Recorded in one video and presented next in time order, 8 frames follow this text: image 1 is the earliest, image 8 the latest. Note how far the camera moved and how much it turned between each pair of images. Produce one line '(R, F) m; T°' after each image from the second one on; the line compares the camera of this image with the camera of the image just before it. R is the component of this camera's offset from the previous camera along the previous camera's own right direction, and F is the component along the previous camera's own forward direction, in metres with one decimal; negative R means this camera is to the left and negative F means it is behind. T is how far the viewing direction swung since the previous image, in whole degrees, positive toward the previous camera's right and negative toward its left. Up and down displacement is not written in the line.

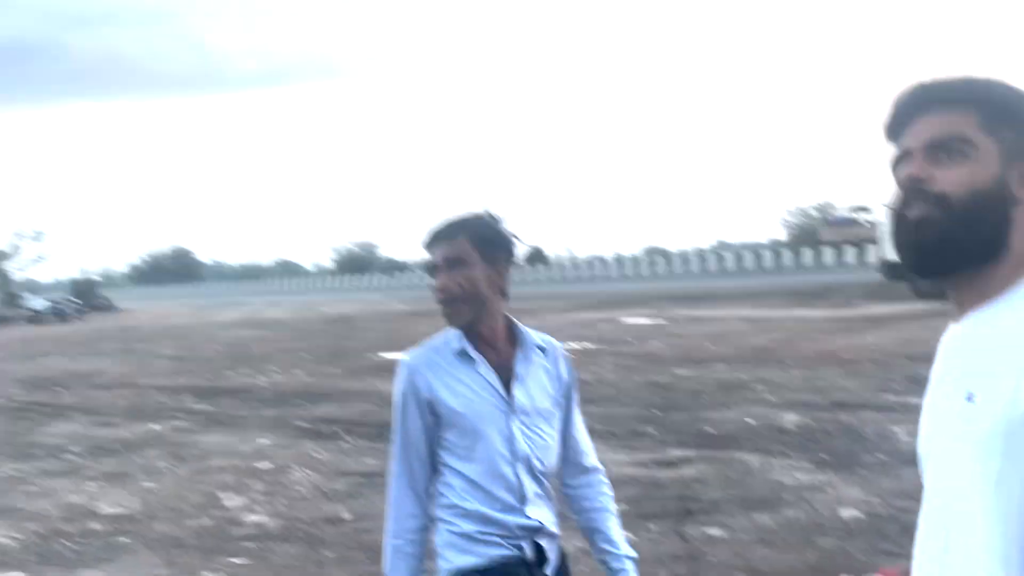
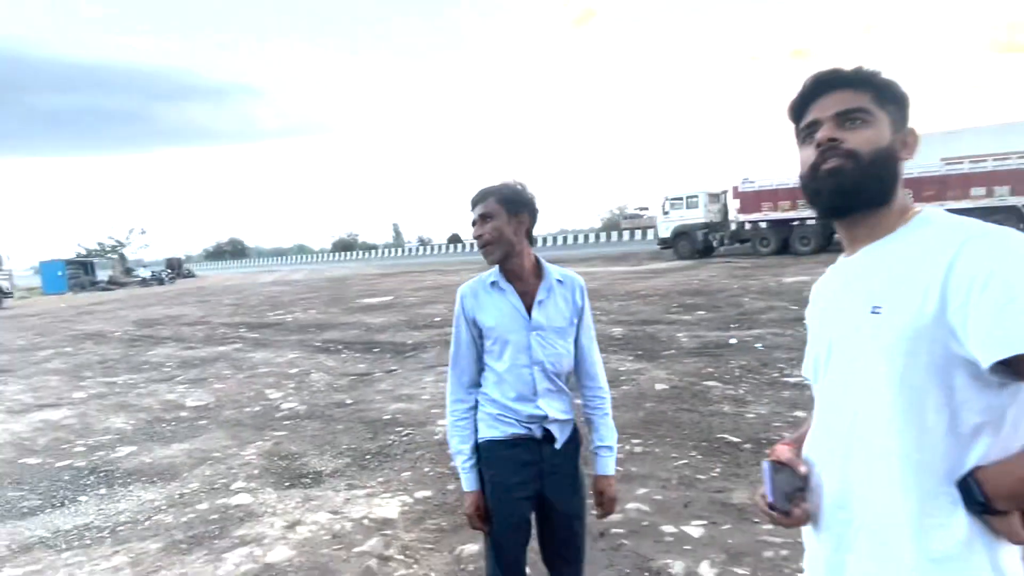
(+0.3, -1.8) m; +3°
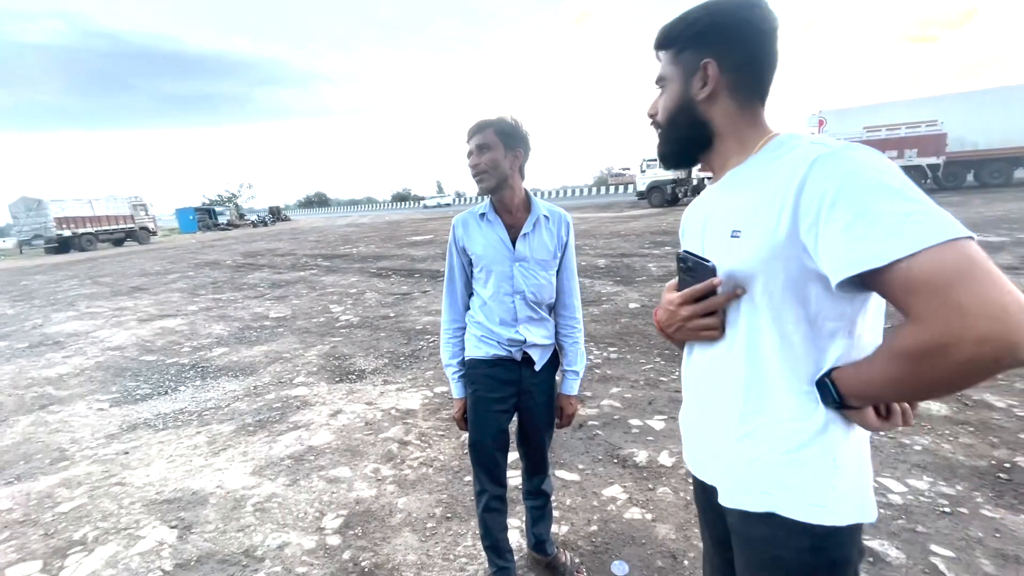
(0.0, -1.4) m; 0°
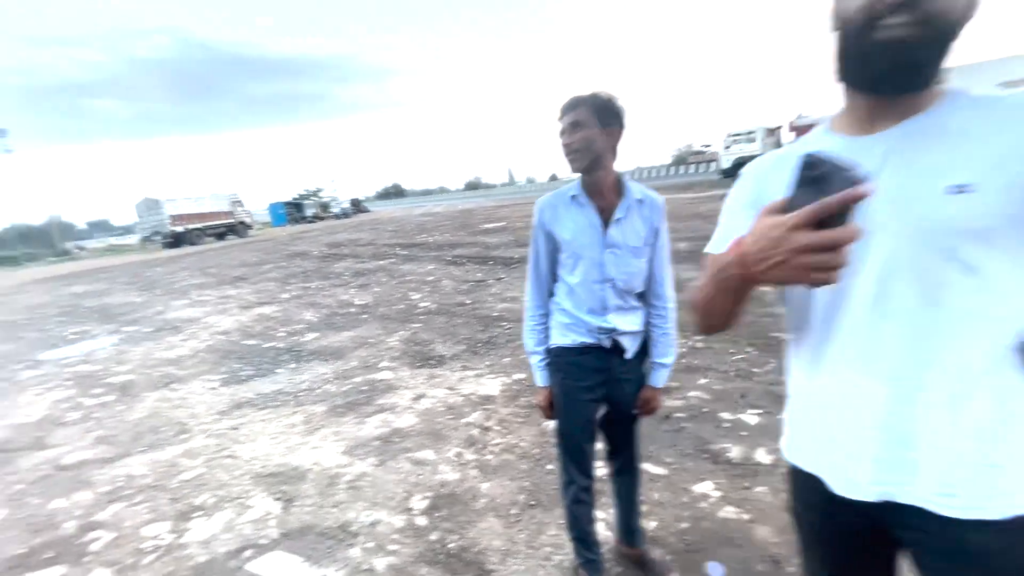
(-0.1, +0.1) m; -8°
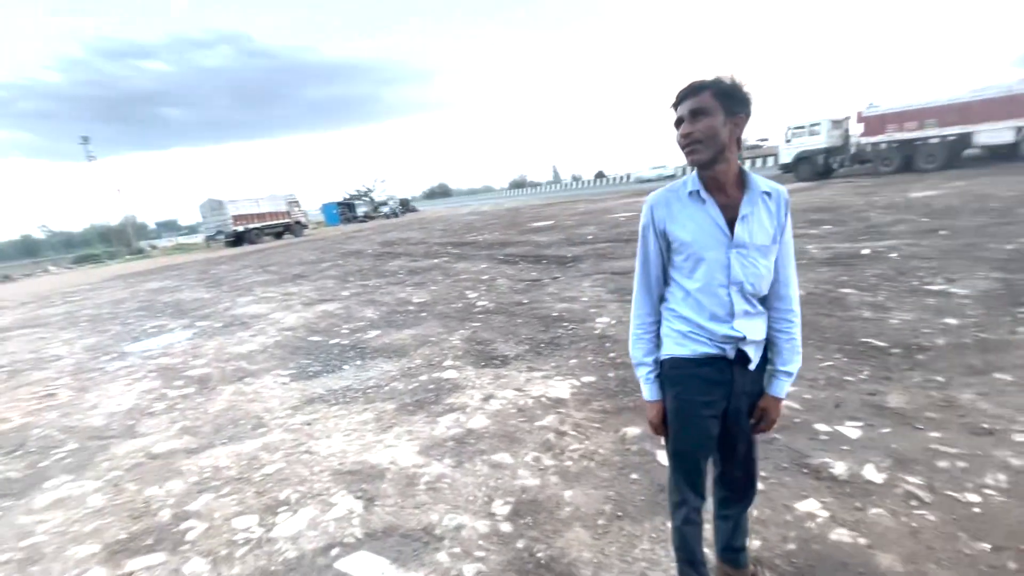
(-0.2, +0.1) m; -5°
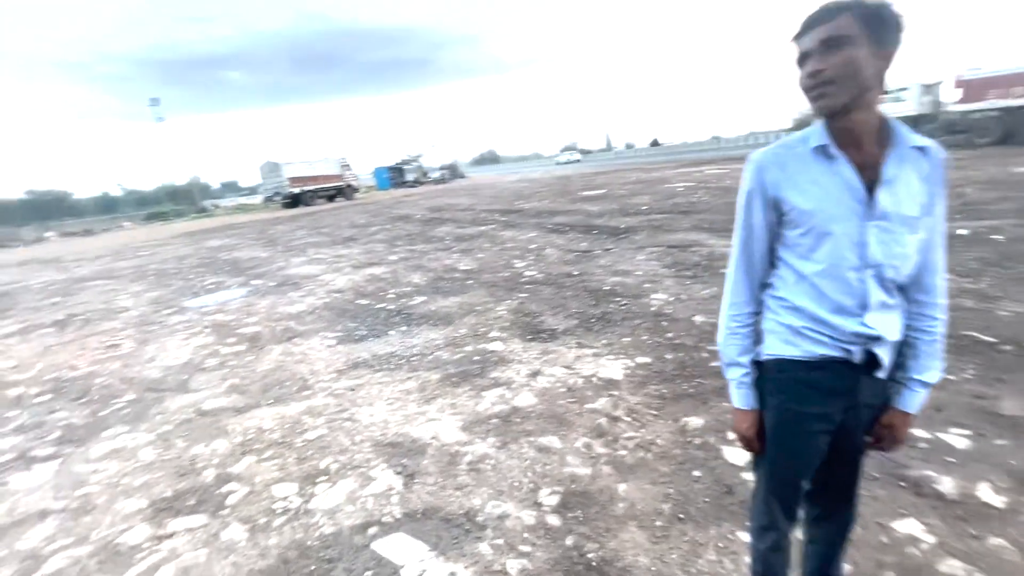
(-0.1, +0.3) m; -5°
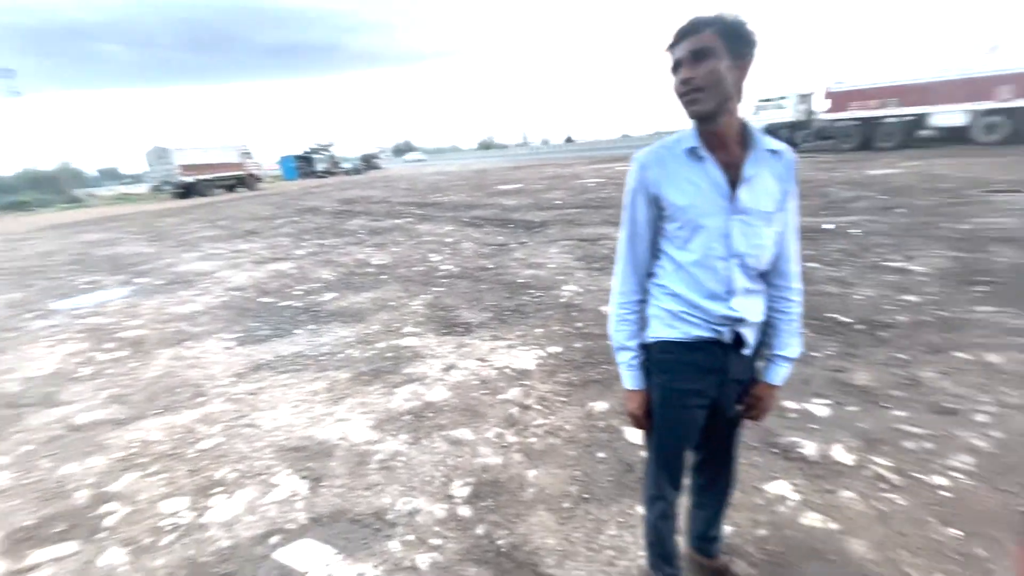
(+0.1, 0.0) m; +9°
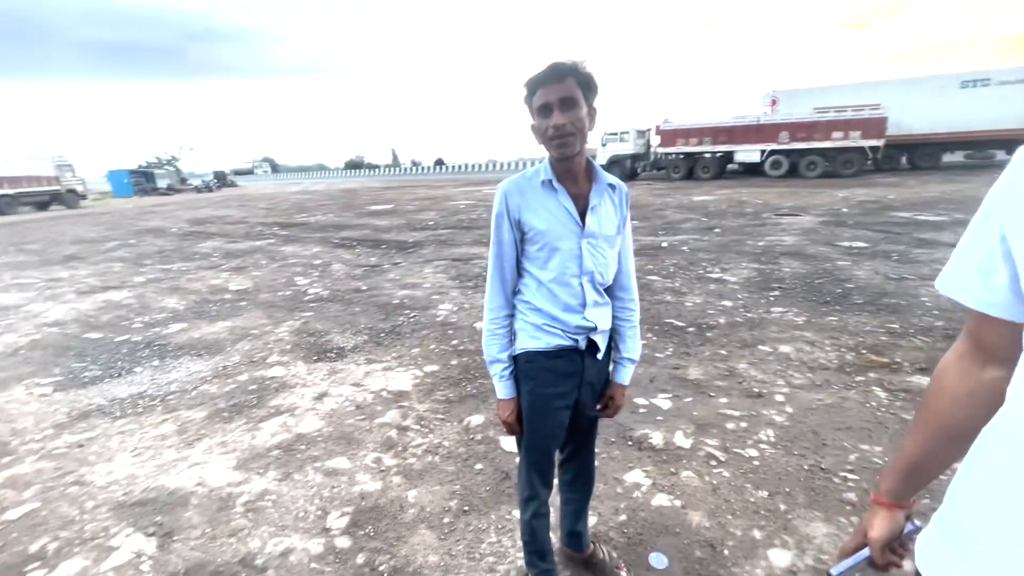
(0.0, -0.1) m; +14°
